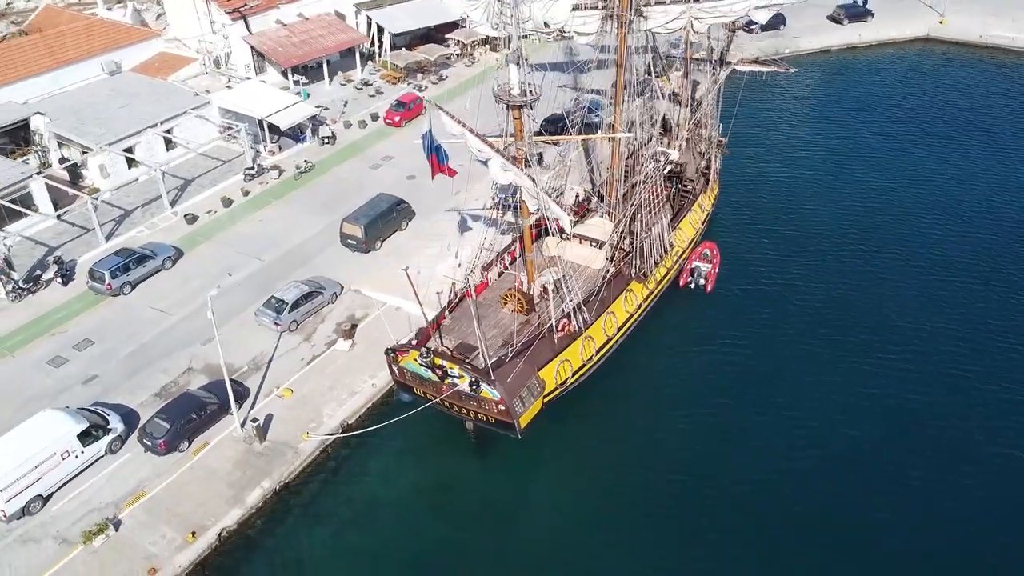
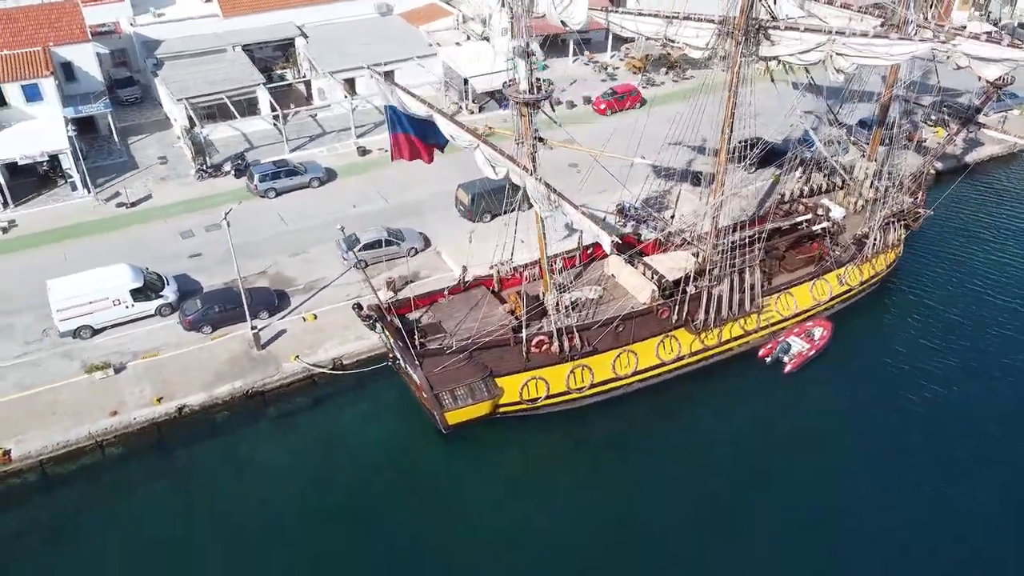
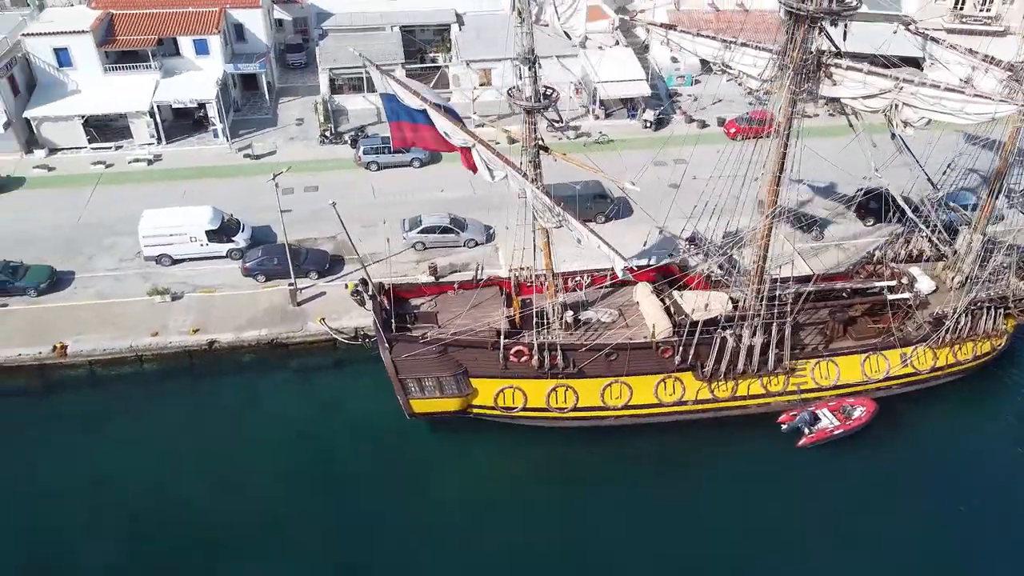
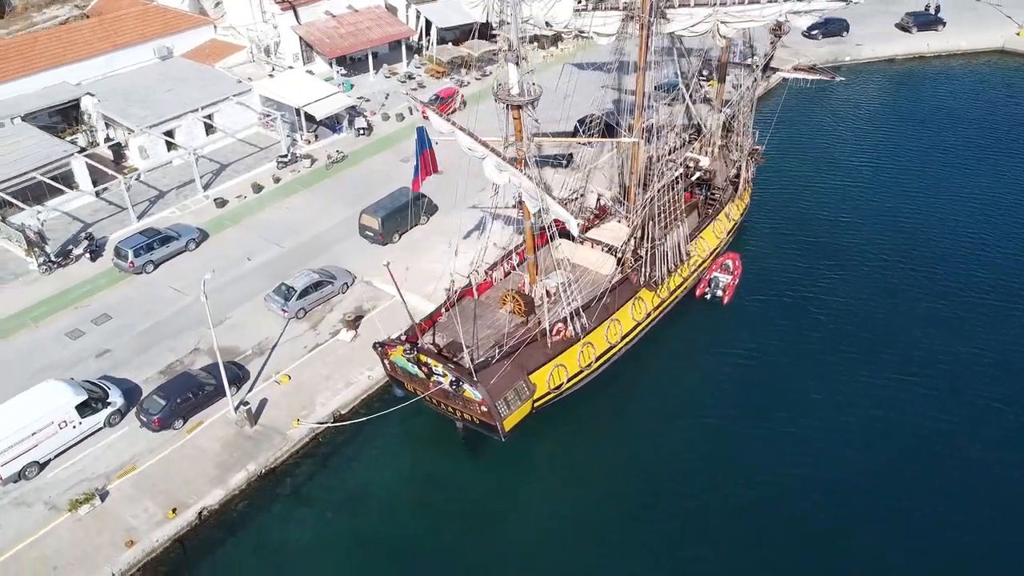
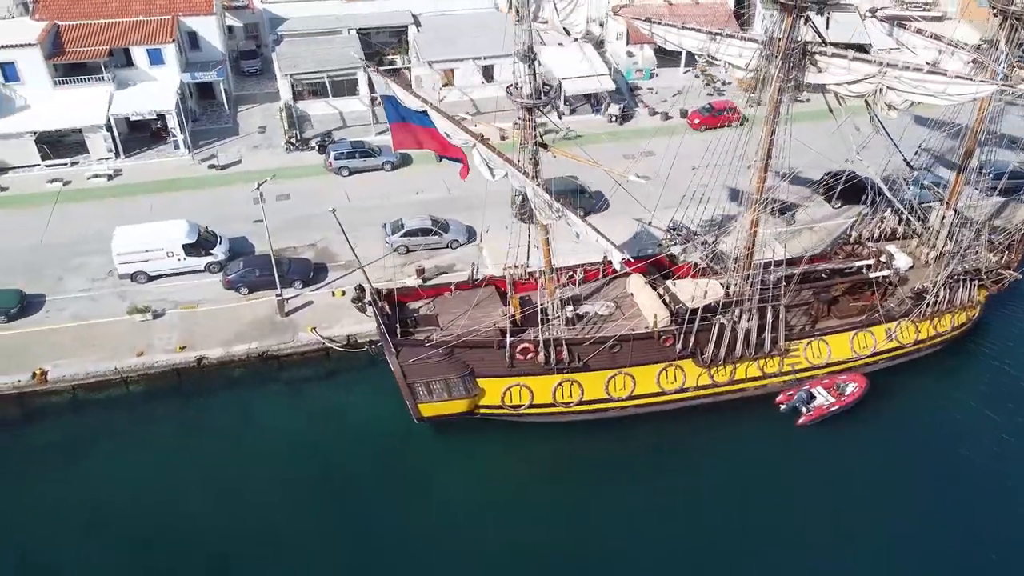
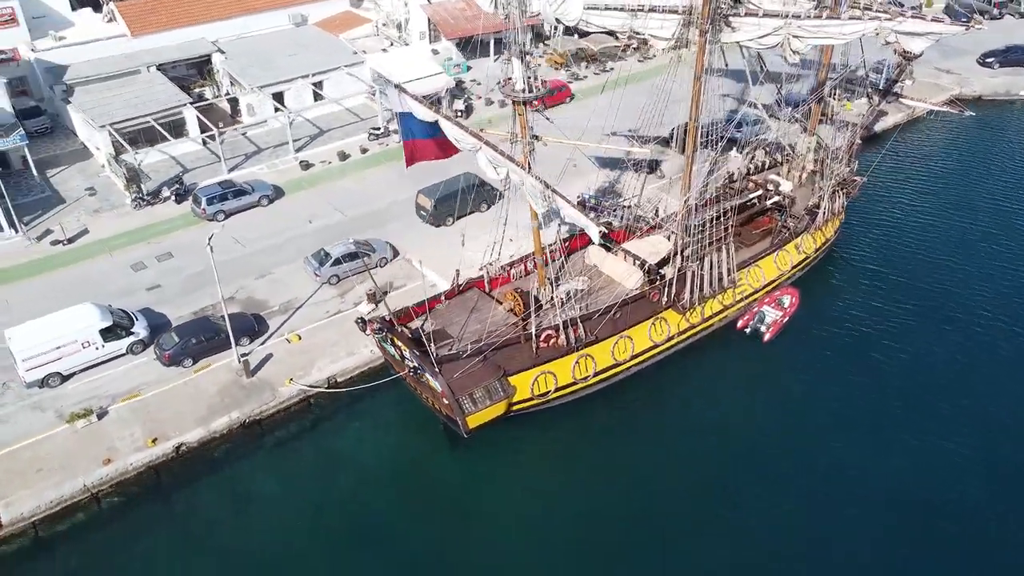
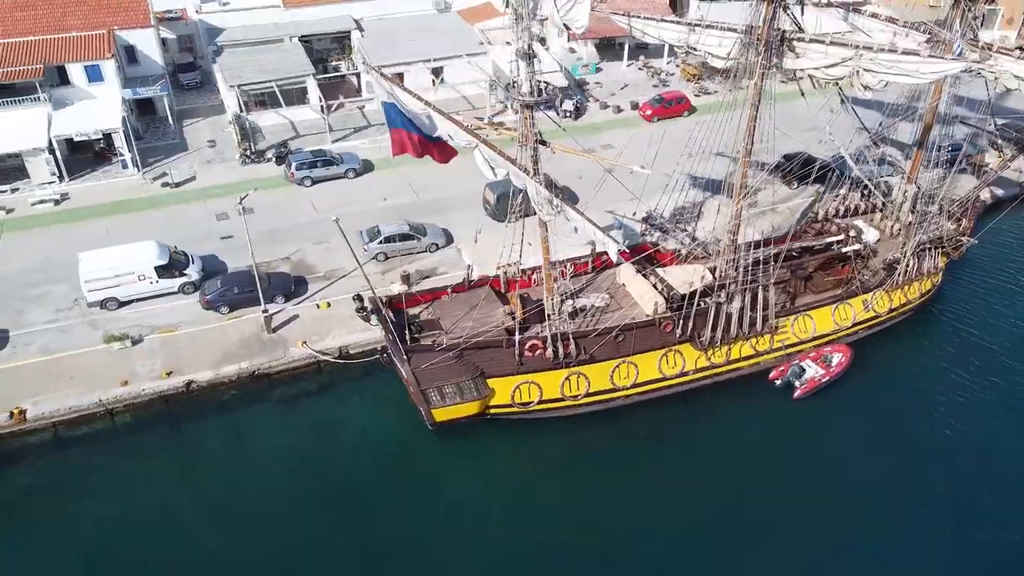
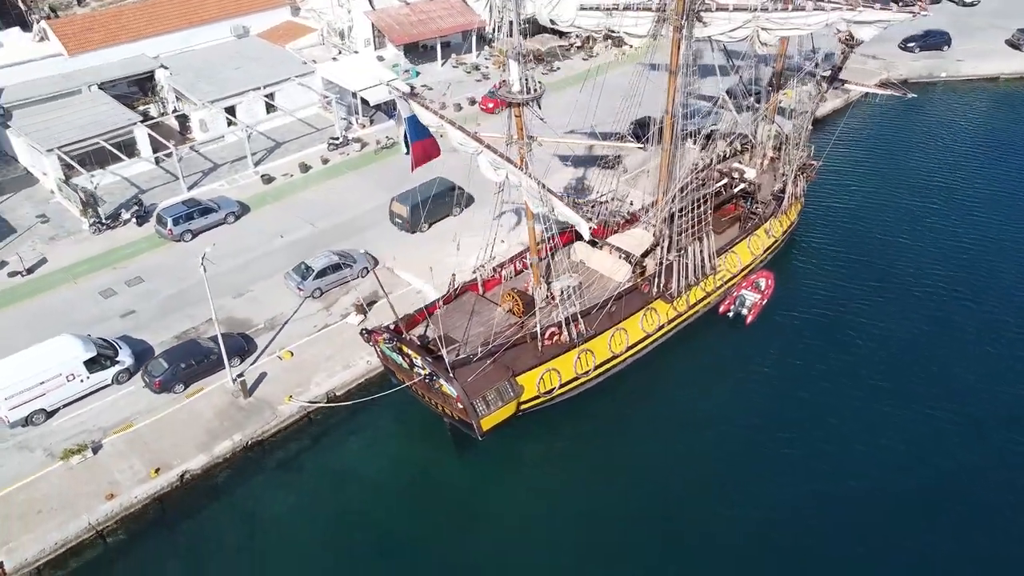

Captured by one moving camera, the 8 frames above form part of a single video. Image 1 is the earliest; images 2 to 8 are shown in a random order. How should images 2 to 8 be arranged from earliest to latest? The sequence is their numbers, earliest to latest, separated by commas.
4, 8, 6, 2, 7, 5, 3
